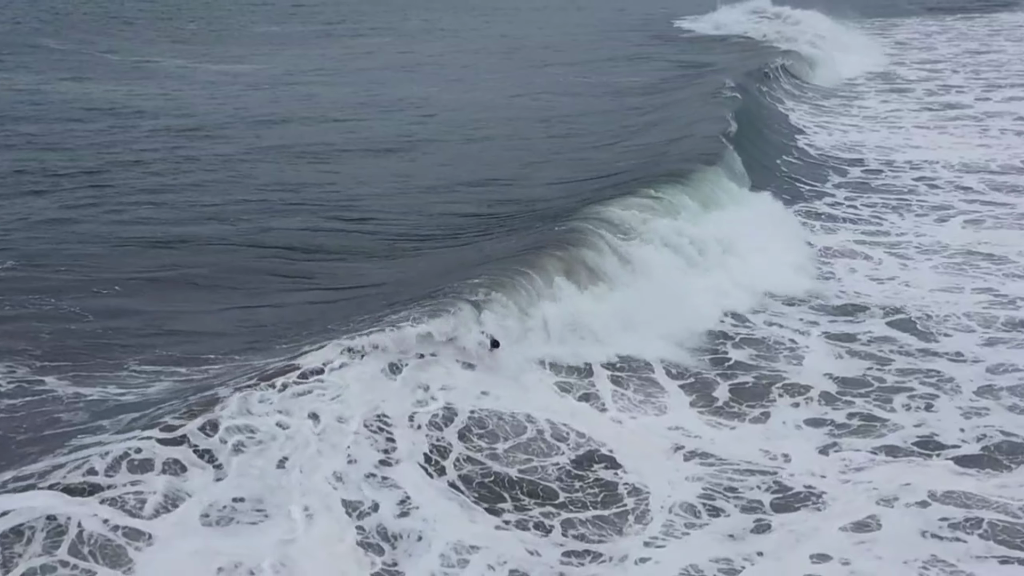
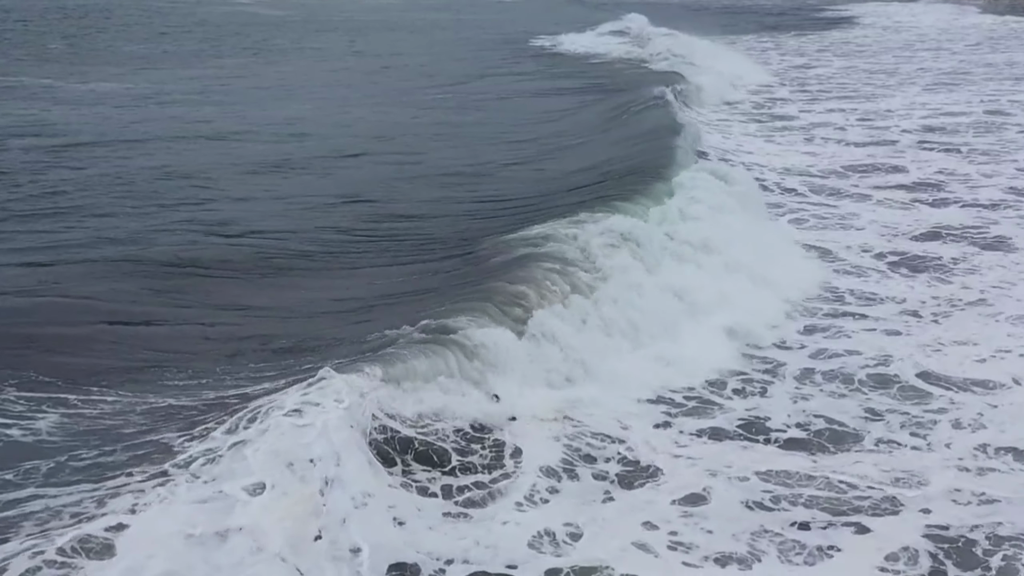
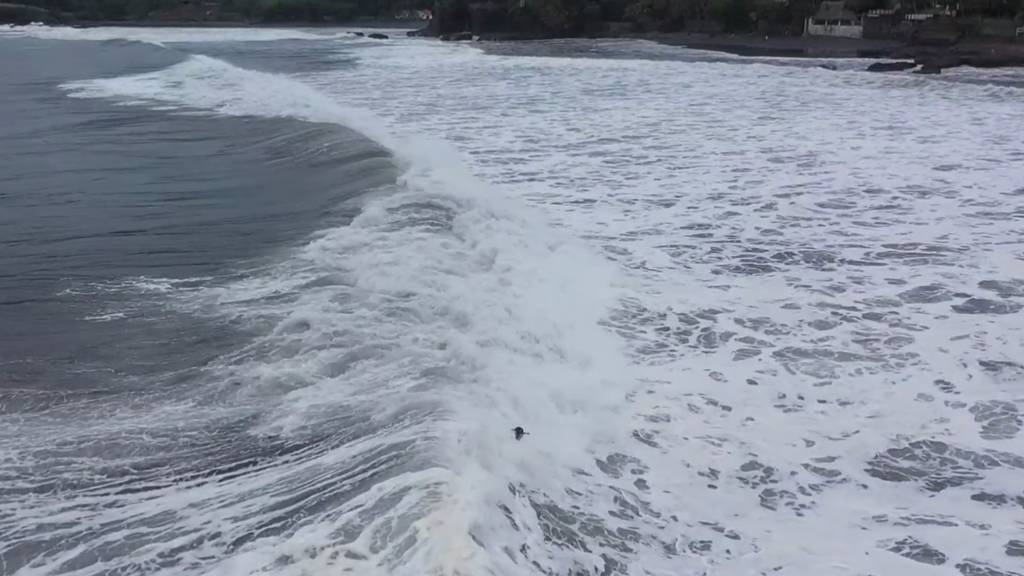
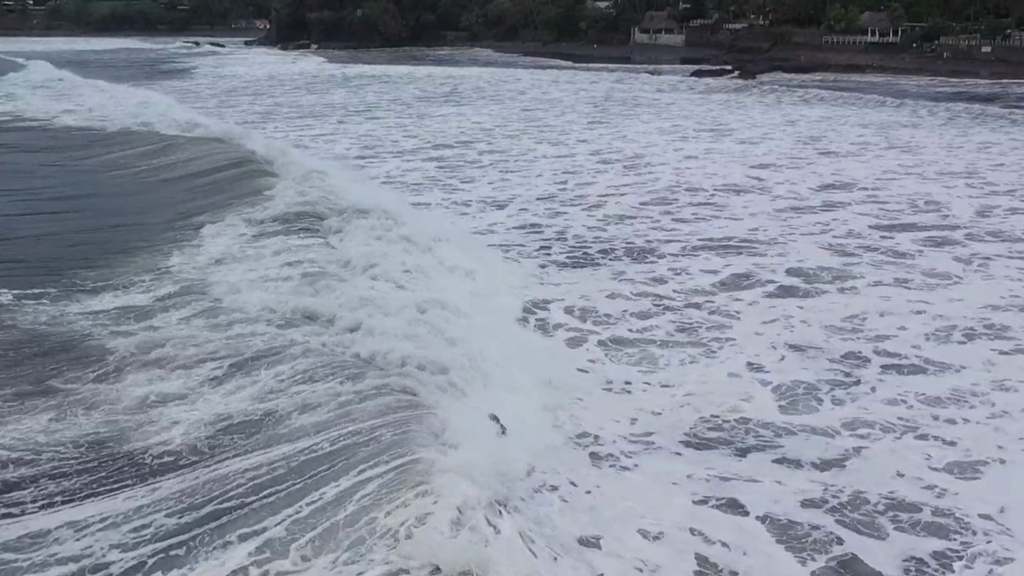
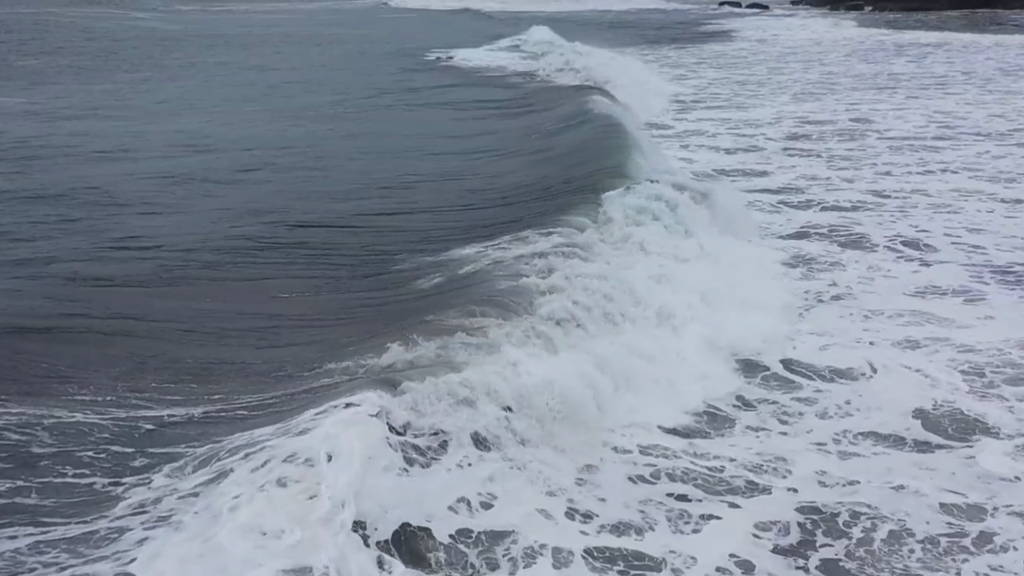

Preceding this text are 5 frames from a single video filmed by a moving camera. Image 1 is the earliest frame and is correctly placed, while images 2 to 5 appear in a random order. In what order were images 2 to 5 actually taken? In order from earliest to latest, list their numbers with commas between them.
2, 5, 3, 4
